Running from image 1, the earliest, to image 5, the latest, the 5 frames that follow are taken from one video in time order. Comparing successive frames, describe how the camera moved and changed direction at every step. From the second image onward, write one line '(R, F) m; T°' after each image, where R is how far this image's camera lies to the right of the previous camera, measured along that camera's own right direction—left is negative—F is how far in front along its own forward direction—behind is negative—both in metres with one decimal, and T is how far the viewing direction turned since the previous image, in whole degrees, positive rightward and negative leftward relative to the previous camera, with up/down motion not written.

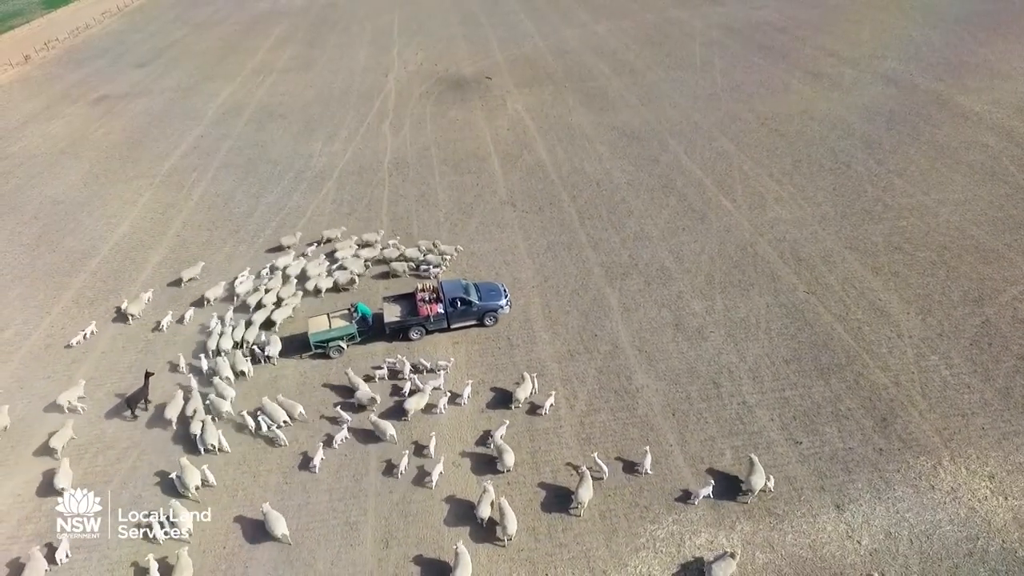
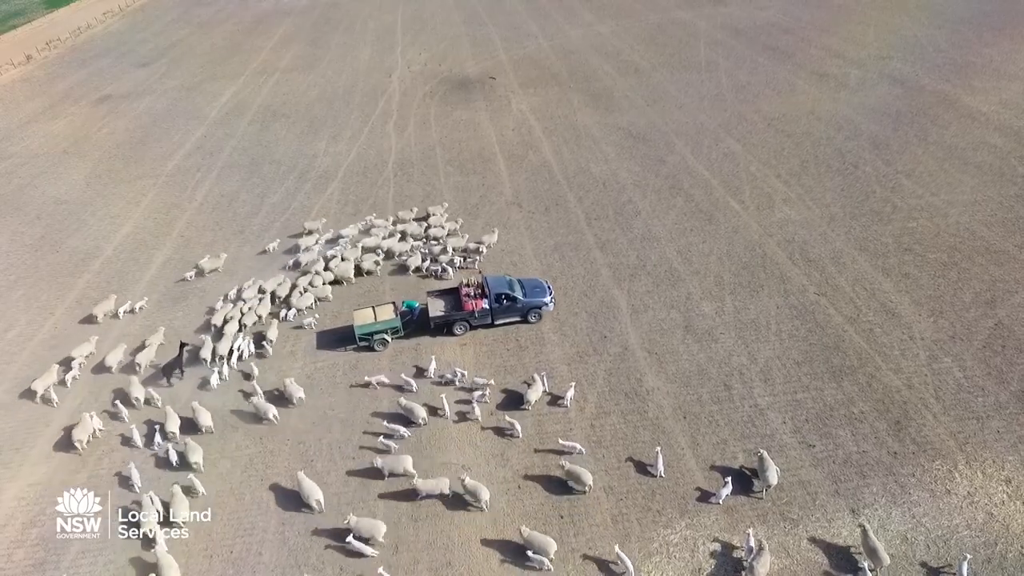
(-0.3, +0.2) m; 0°
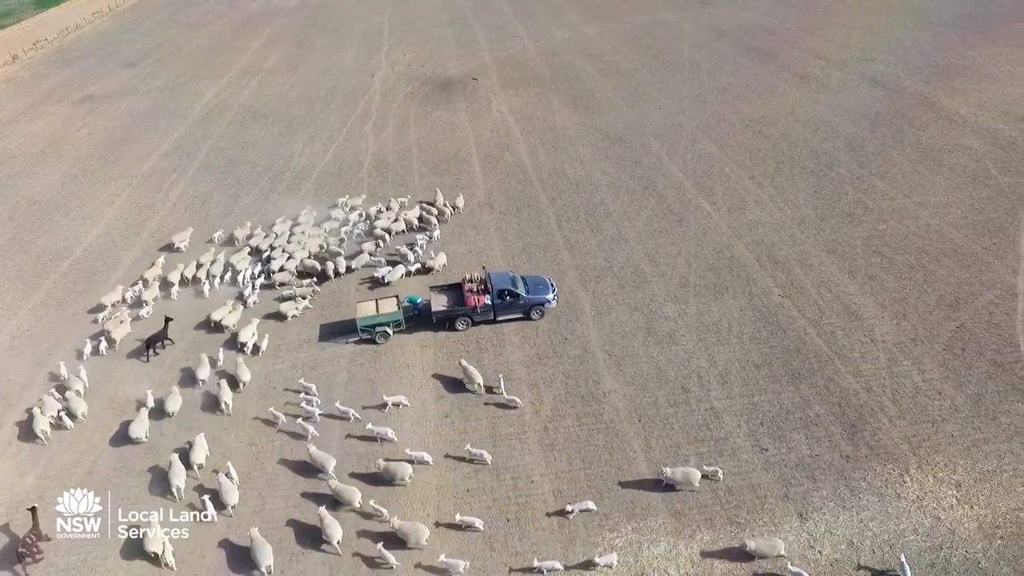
(+1.4, +0.1) m; 0°
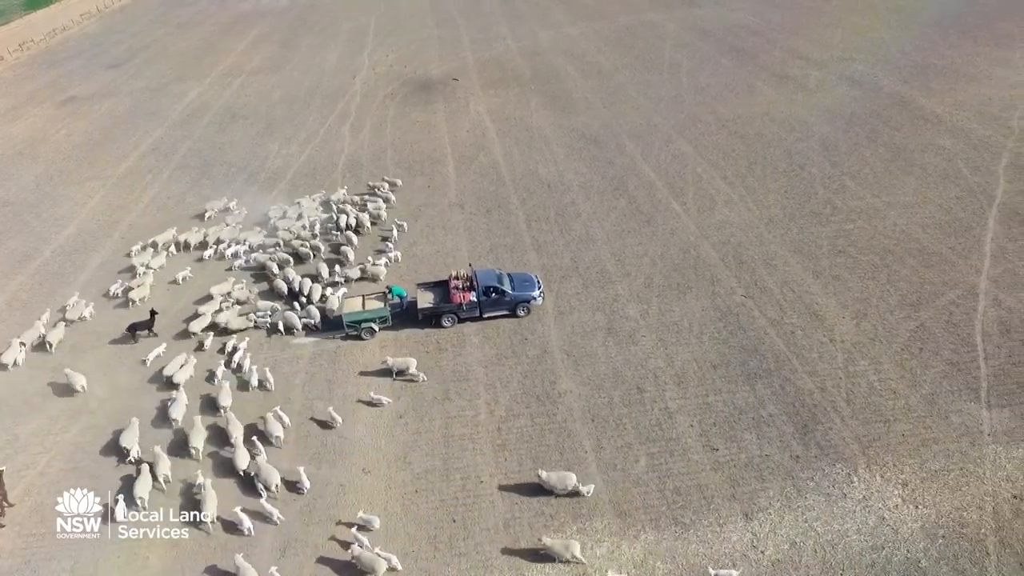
(+1.4, 0.0) m; 0°
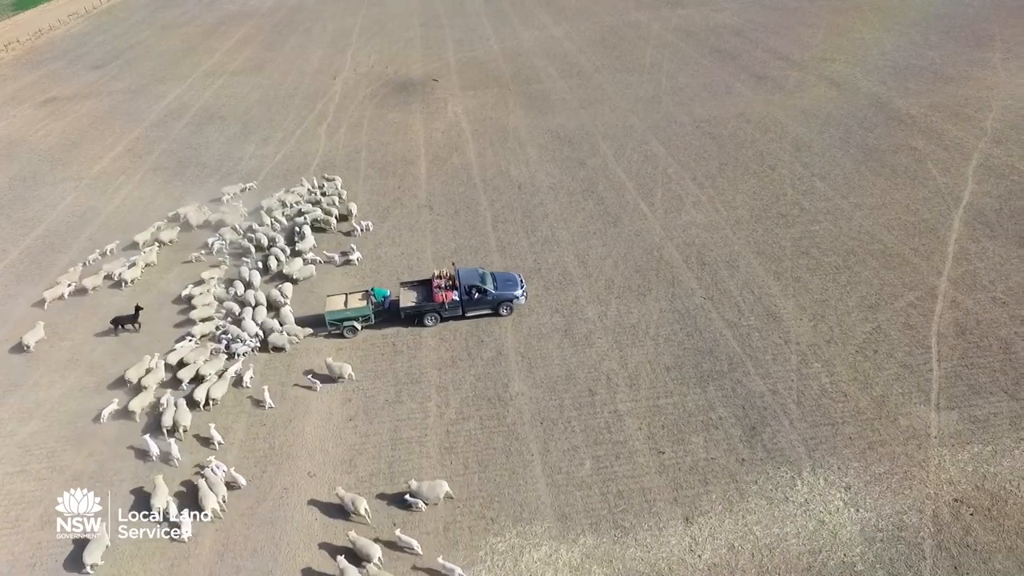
(+1.6, +0.1) m; 0°
